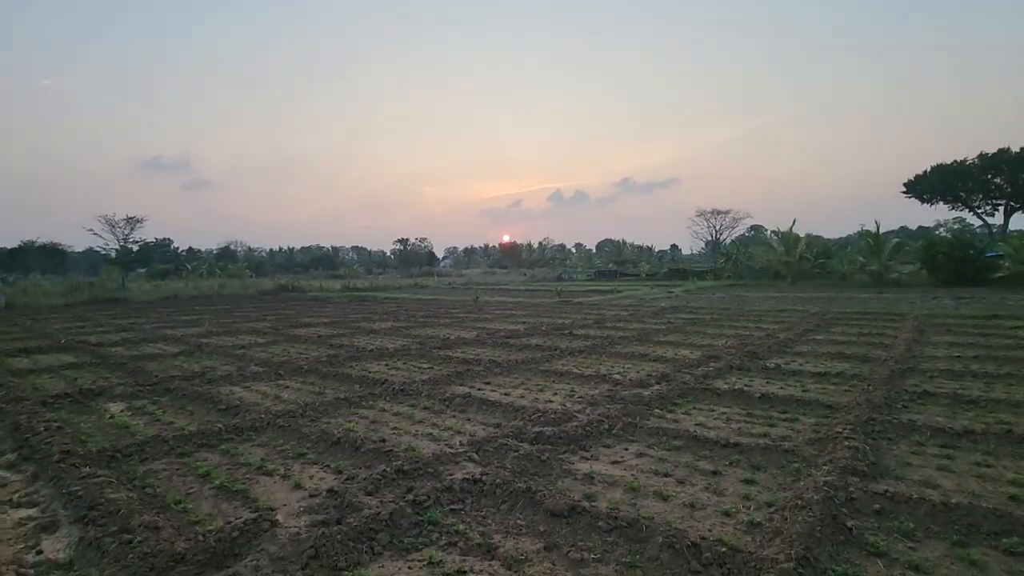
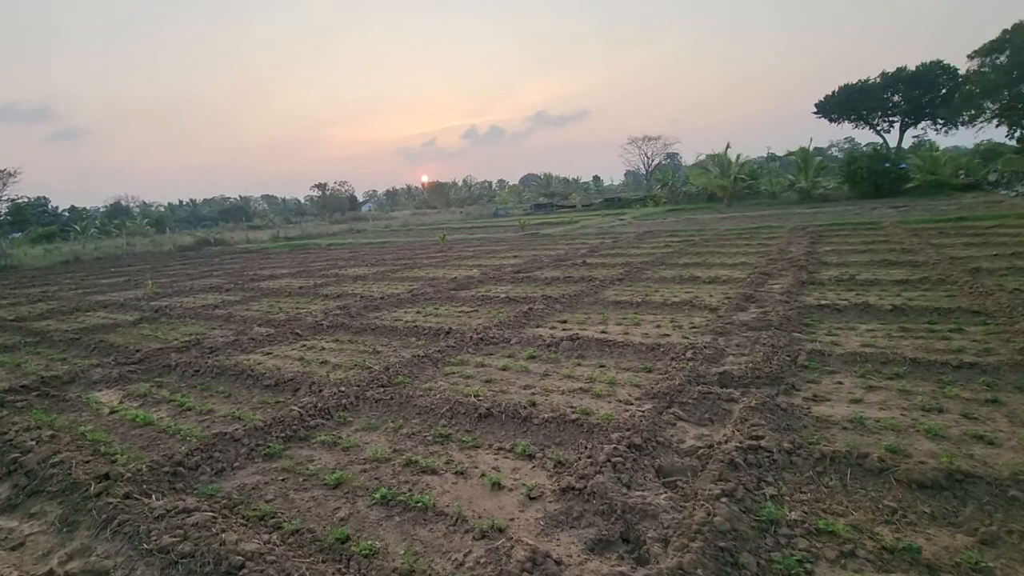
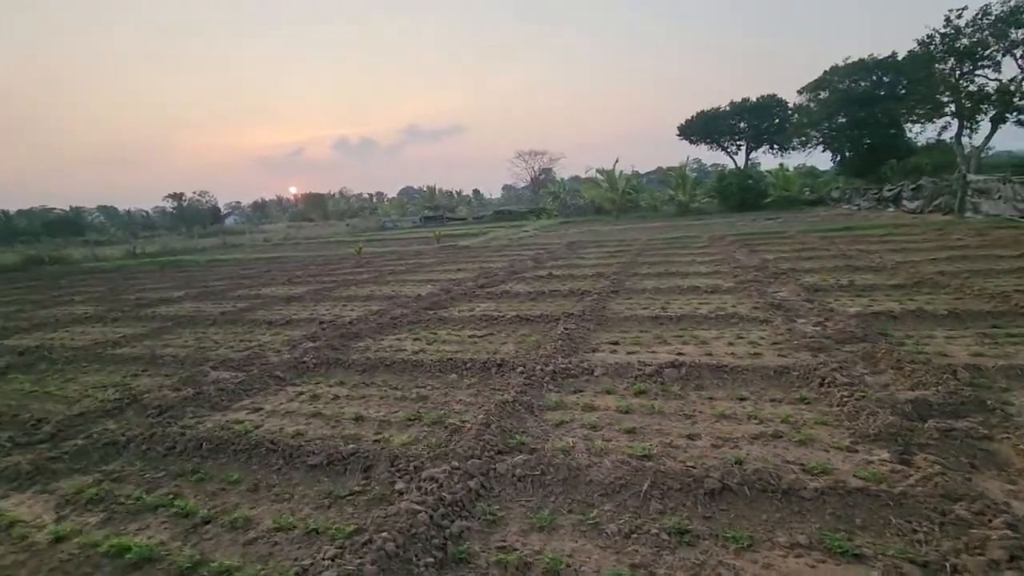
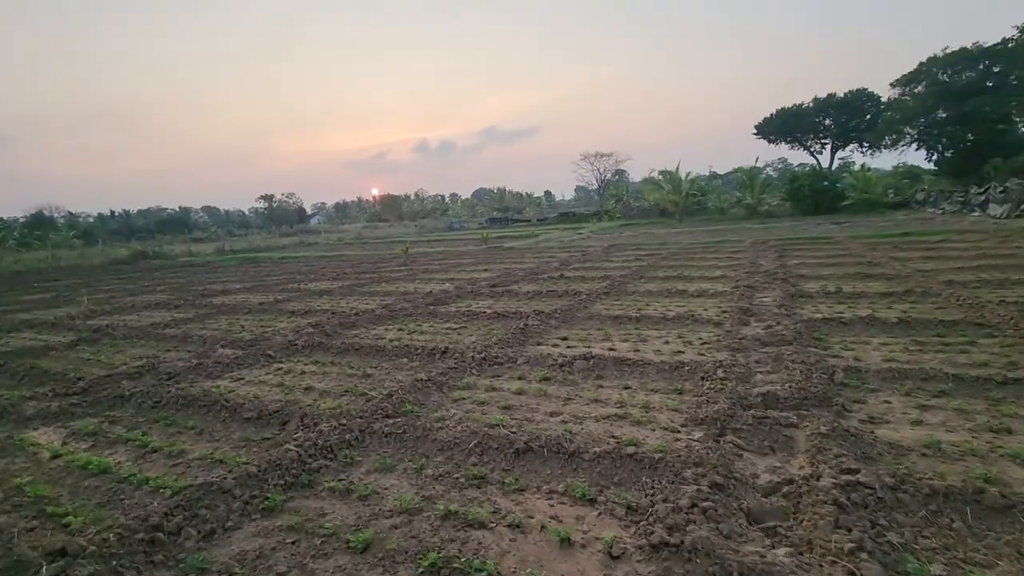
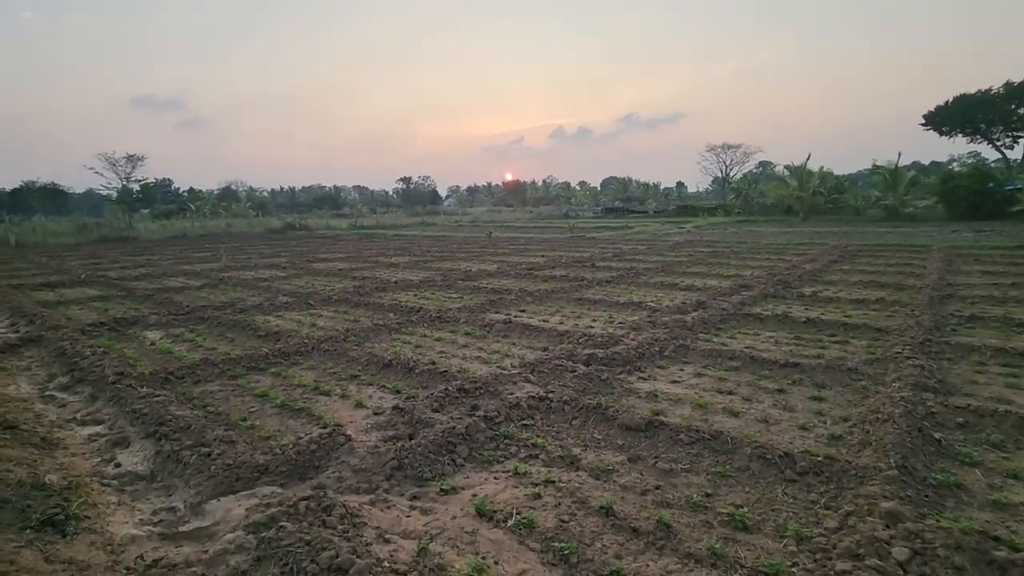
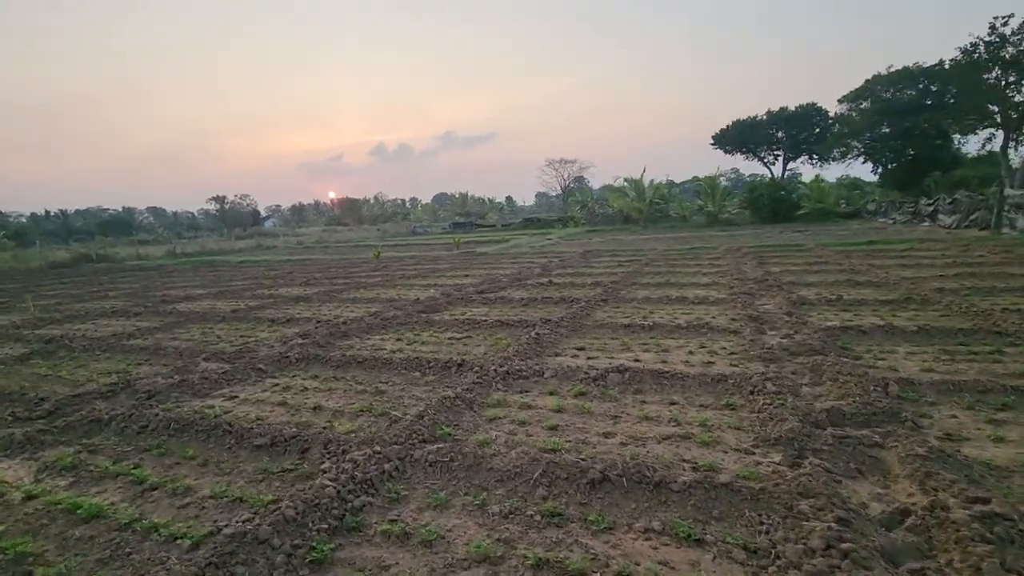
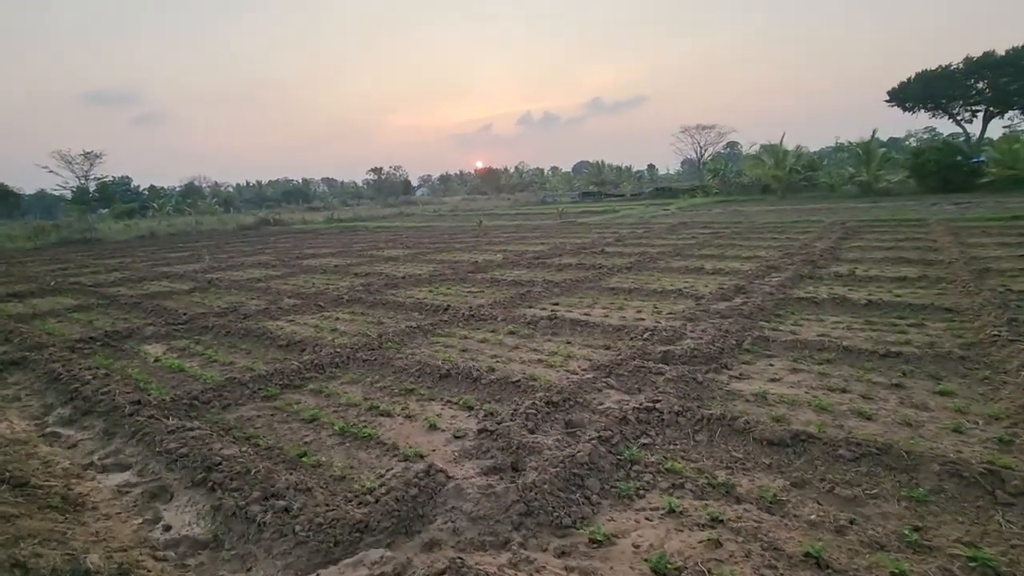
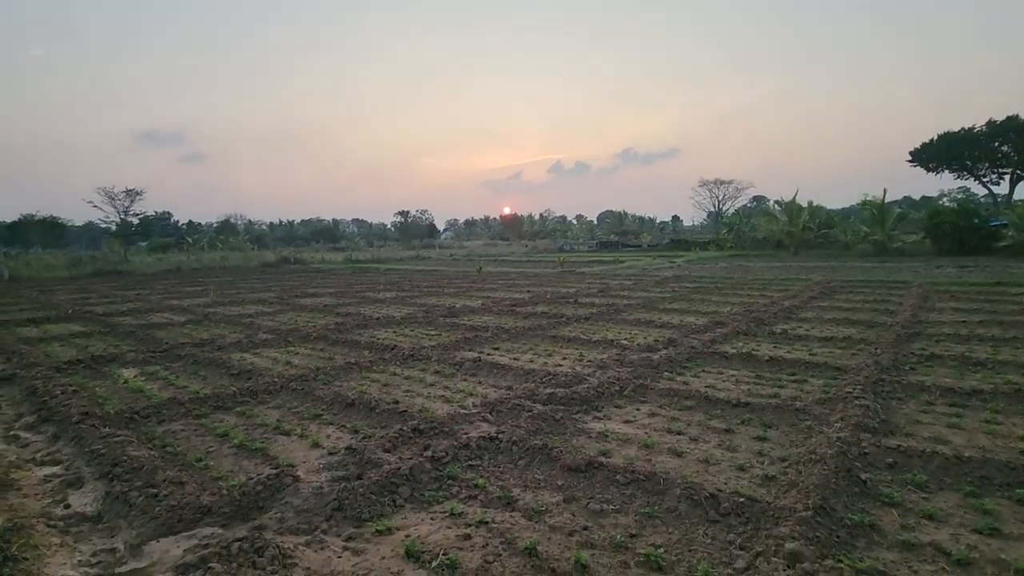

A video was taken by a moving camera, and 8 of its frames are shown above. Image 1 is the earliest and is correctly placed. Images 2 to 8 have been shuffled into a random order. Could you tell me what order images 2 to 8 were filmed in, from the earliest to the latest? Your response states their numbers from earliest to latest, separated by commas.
8, 5, 7, 2, 4, 6, 3
